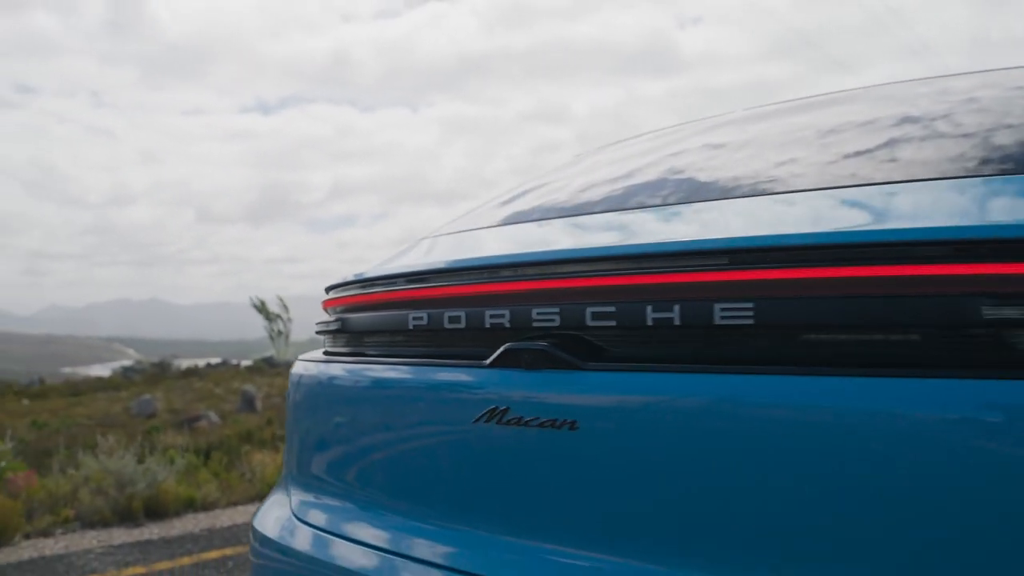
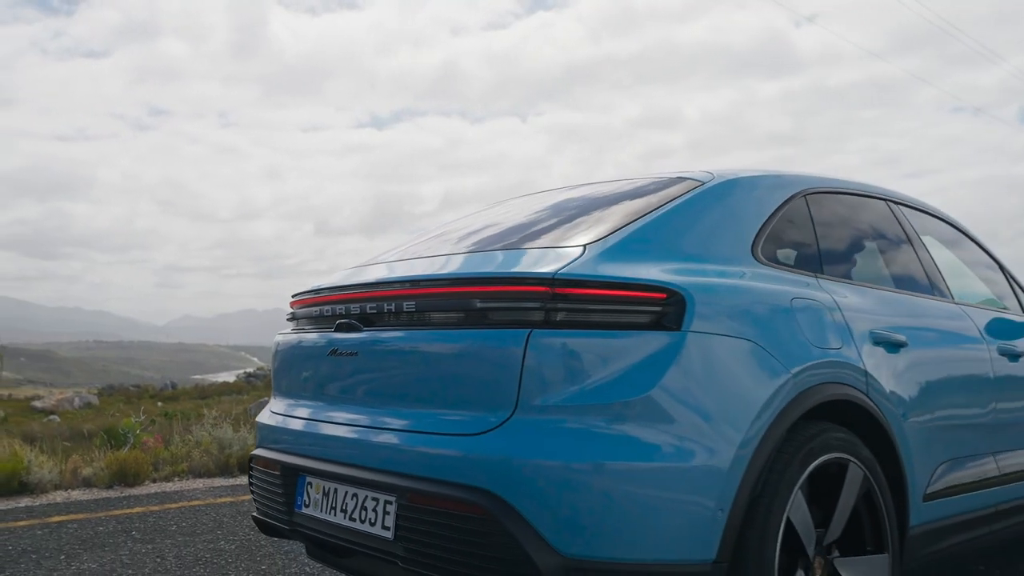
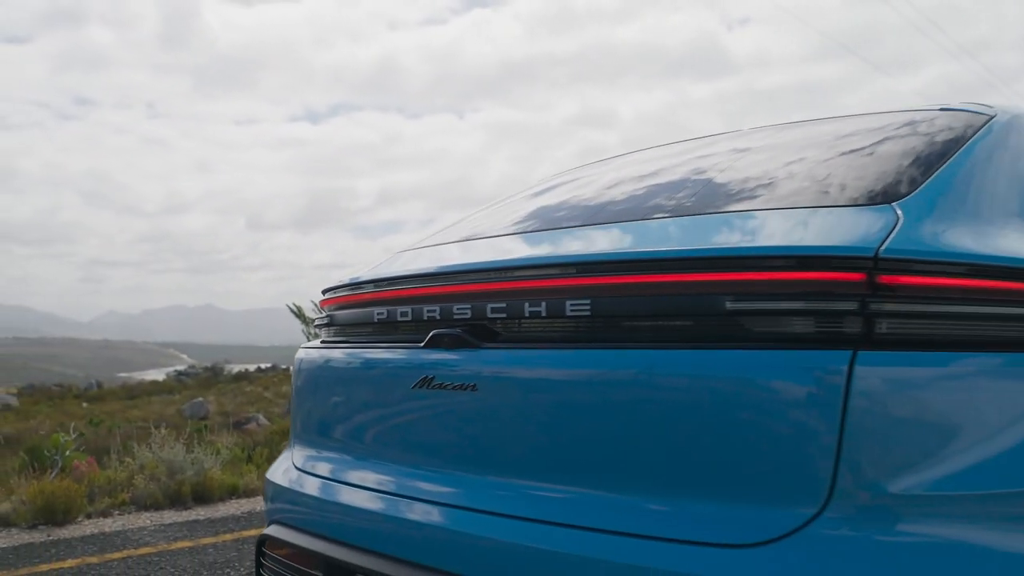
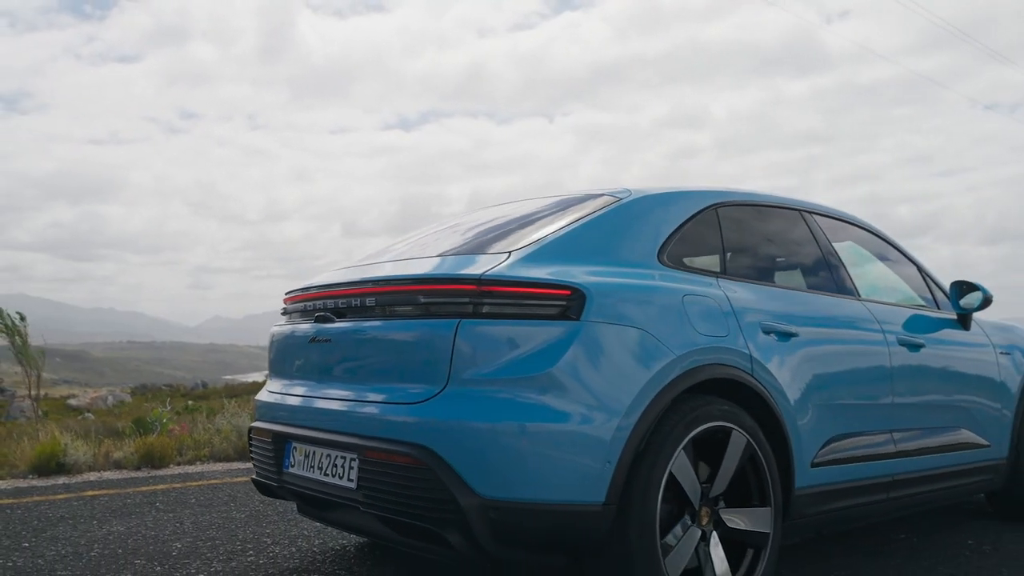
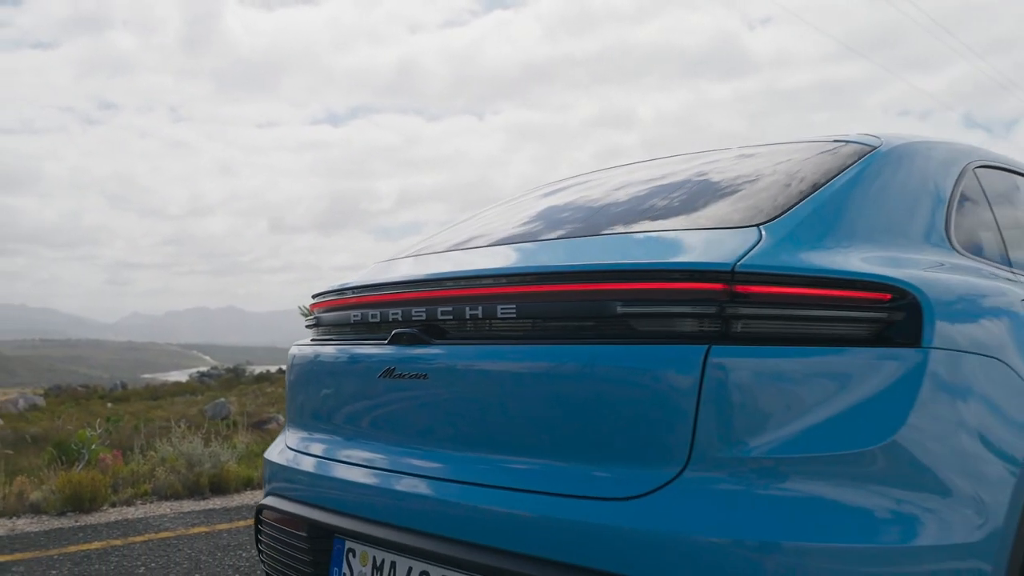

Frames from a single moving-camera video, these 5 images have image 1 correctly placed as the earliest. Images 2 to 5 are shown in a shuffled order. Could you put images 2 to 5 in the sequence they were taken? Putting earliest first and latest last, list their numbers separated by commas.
3, 5, 2, 4
